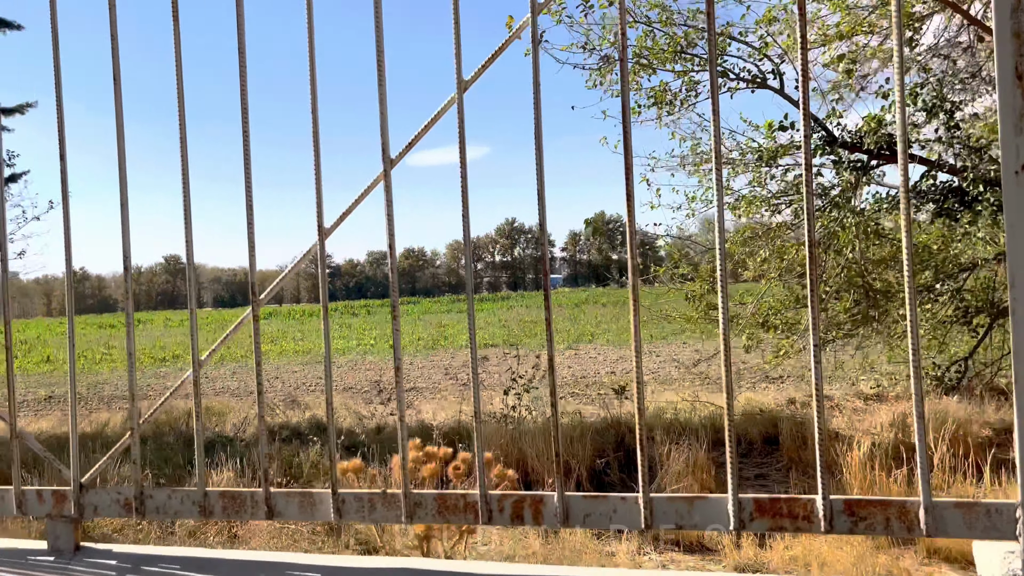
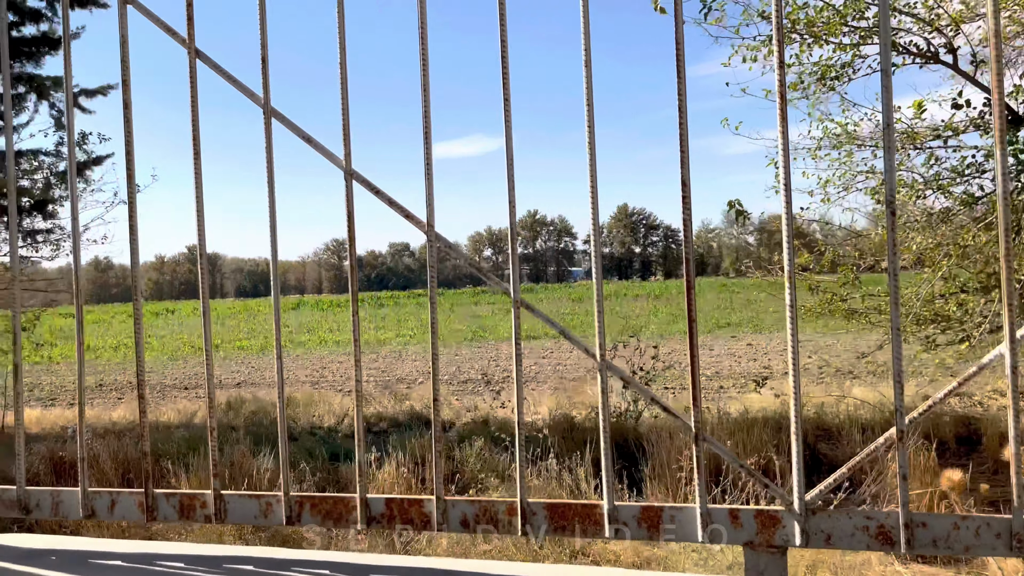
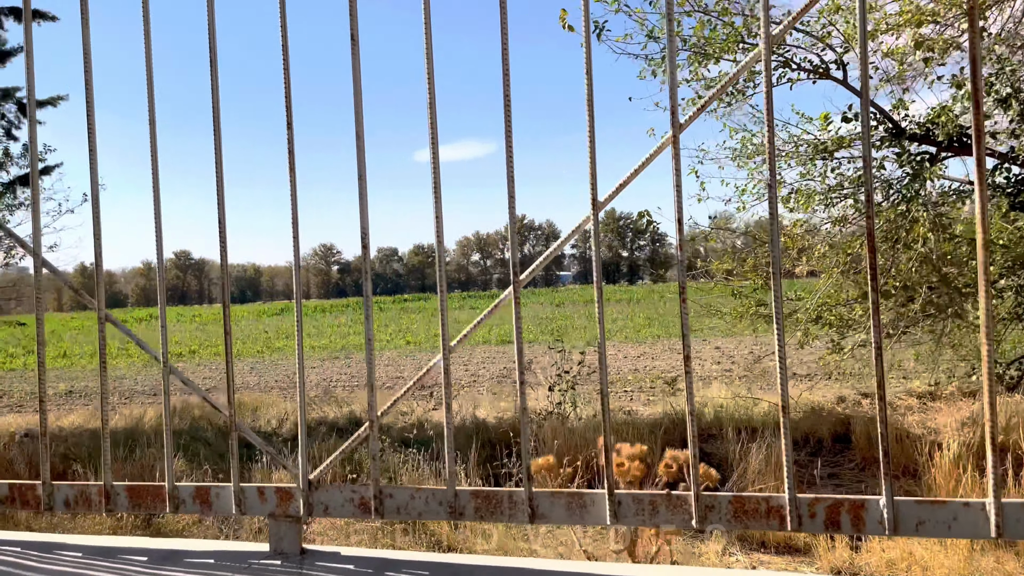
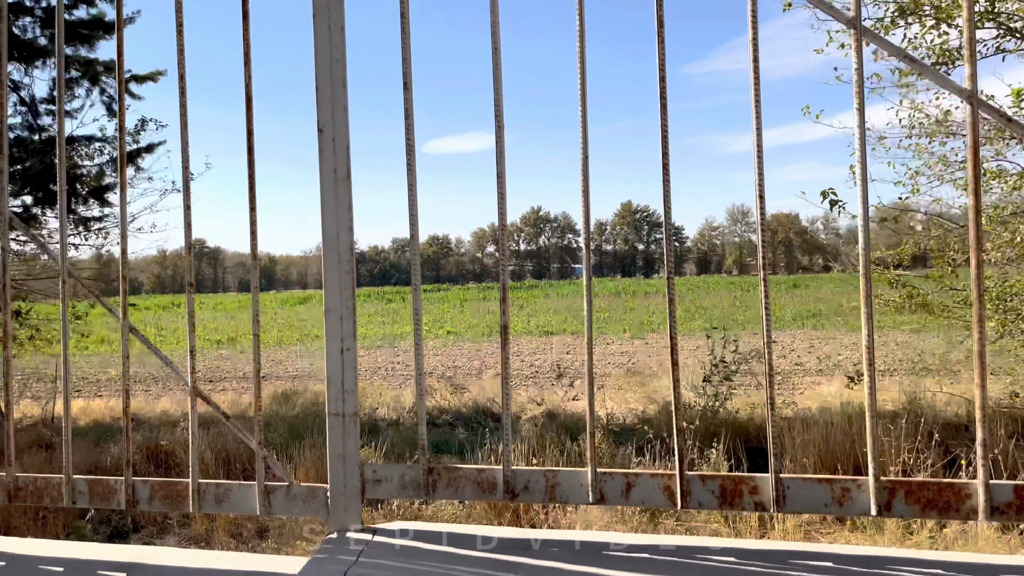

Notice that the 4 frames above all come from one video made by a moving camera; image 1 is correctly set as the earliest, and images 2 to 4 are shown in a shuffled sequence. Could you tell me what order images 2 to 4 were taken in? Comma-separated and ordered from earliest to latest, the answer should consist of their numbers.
3, 2, 4
